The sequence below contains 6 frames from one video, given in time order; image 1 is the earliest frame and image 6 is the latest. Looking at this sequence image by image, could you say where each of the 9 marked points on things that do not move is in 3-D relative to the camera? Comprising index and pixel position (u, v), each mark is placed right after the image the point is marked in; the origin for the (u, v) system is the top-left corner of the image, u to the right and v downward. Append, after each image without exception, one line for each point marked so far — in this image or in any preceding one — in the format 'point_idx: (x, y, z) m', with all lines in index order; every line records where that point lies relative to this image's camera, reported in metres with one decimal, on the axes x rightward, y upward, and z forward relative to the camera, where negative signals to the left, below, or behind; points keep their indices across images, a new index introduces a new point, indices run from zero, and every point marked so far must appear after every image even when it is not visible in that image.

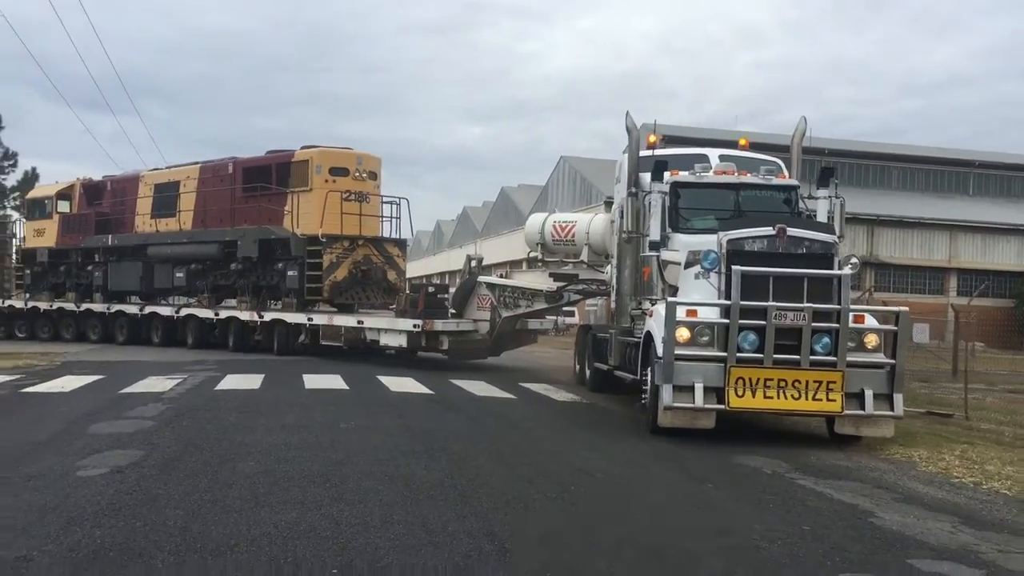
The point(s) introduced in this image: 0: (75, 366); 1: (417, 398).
0: (-8.0, -1.4, +17.1) m
1: (-1.4, -1.6, +13.3) m
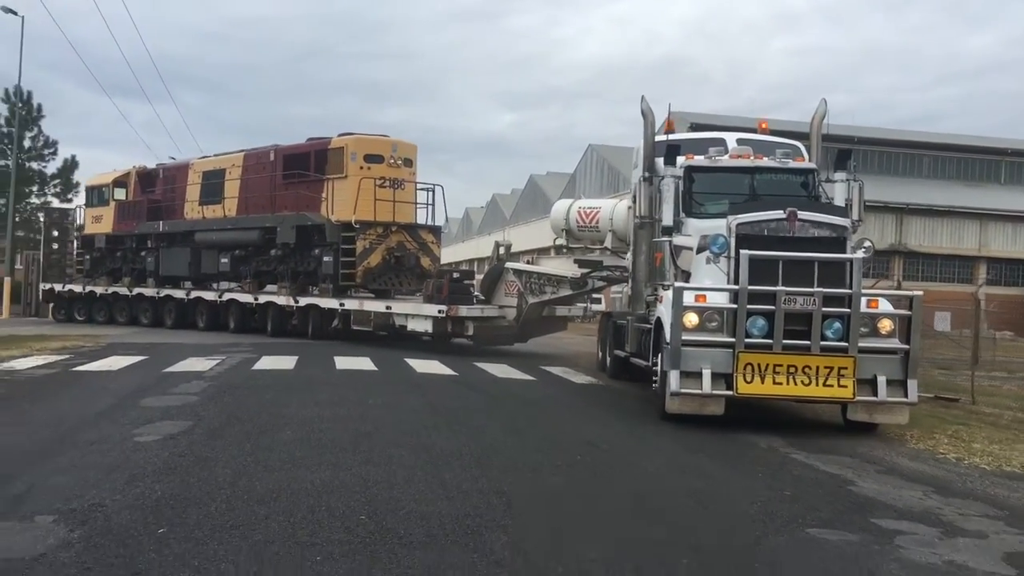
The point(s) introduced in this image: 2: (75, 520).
0: (-7.5, -1.2, +18.0) m
1: (-1.1, -1.4, +14.0) m
2: (-2.4, -1.3, +5.1) m
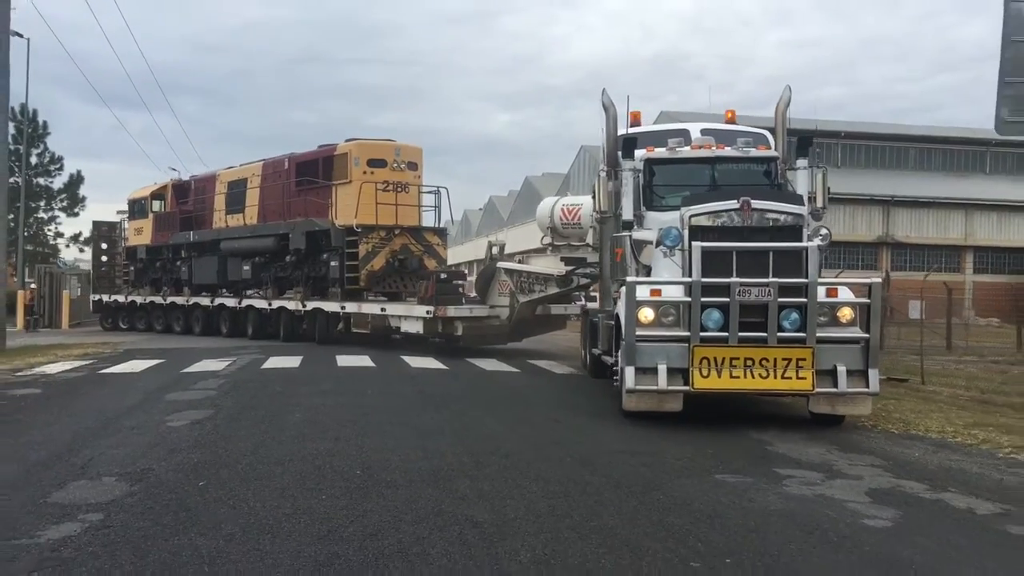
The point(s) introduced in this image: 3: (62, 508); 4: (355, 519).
0: (-7.8, -1.4, +19.4) m
1: (-1.3, -1.4, +15.4) m
2: (-2.6, -1.3, +6.5) m
3: (-2.7, -1.3, +5.7) m
4: (-0.9, -1.3, +5.2) m
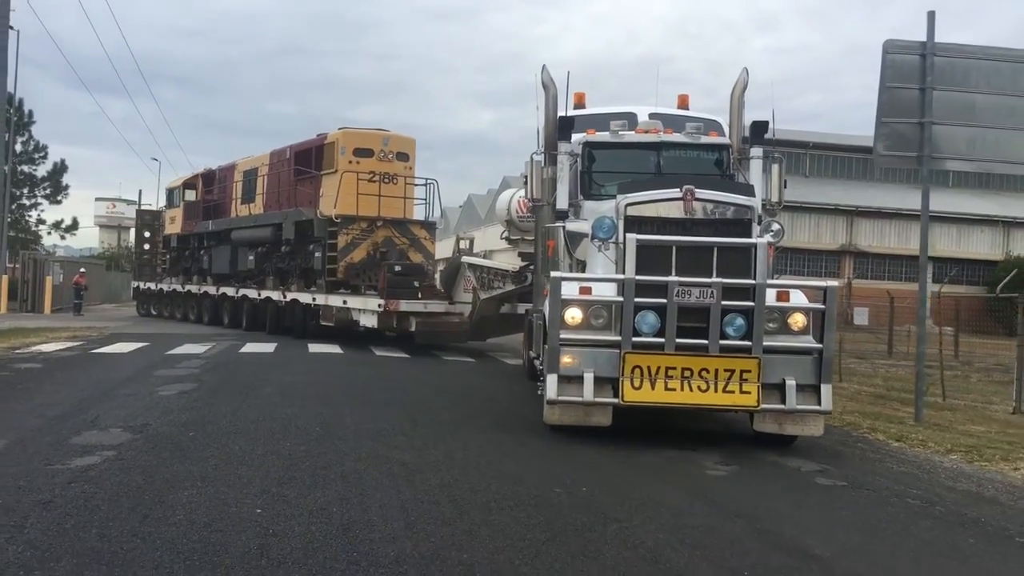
0: (-8.7, -1.1, +20.9) m
1: (-2.1, -1.4, +17.0) m
2: (-3.3, -1.2, +8.0) m
3: (-3.3, -1.2, +7.3) m
4: (-1.5, -1.2, +6.8) m
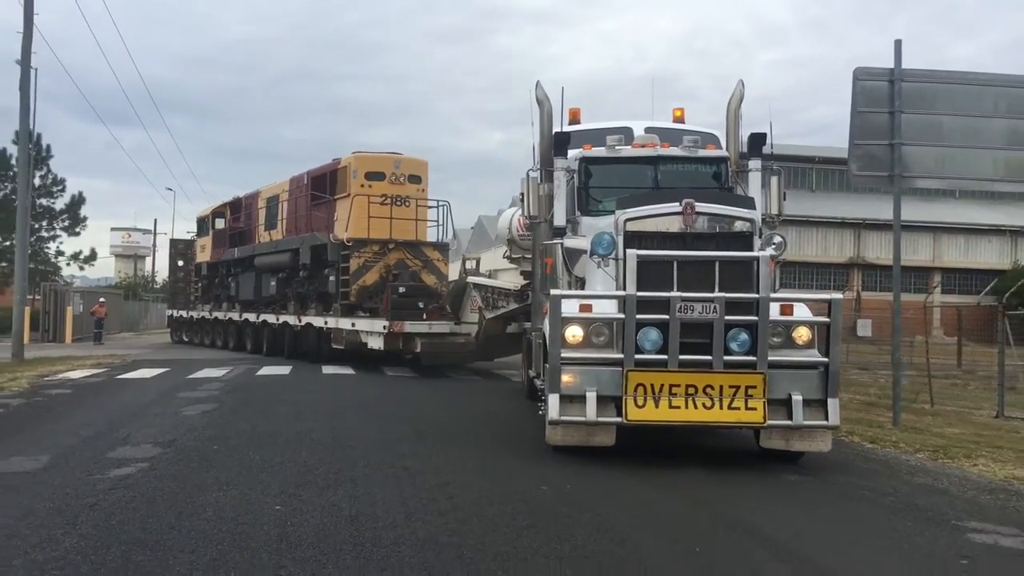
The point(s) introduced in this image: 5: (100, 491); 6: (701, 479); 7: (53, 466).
0: (-8.5, -1.7, +21.7) m
1: (-2.0, -1.8, +17.8) m
2: (-3.3, -1.5, +8.8) m
3: (-3.4, -1.5, +8.0) m
4: (-1.5, -1.4, +7.6) m
5: (-3.0, -1.5, +6.8) m
6: (+1.6, -1.6, +8.0) m
7: (-3.8, -1.5, +7.8) m
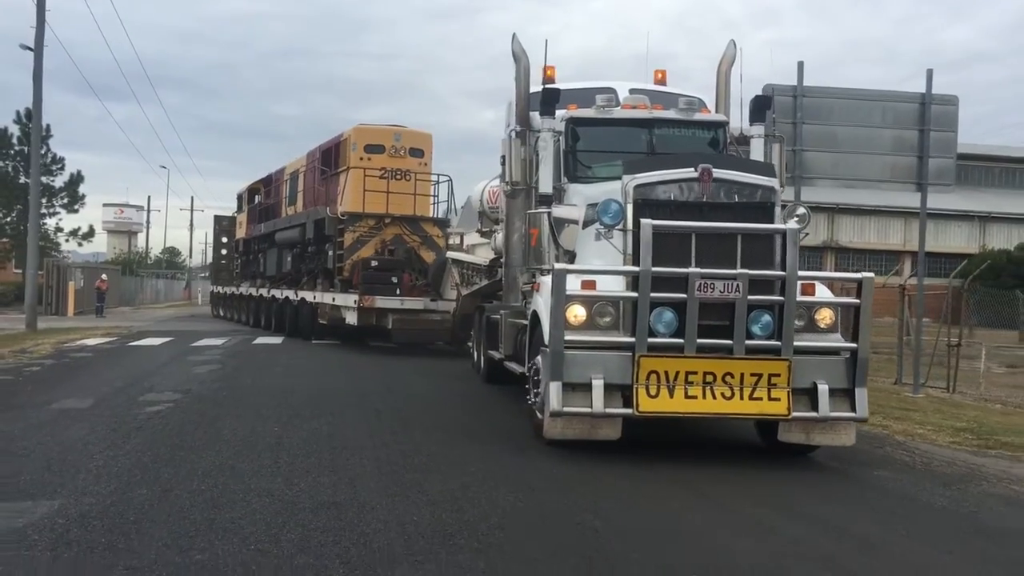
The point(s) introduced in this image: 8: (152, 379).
0: (-9.2, -1.2, +23.9) m
1: (-2.7, -1.3, +20.0) m
2: (-3.9, -1.2, +11.0) m
3: (-4.0, -1.3, +10.2) m
4: (-2.1, -1.2, +9.8) m
5: (-3.6, -1.3, +9.0) m
6: (+1.0, -1.4, +10.2) m
7: (-4.4, -1.3, +10.0) m
8: (-5.0, -1.2, +12.9) m
